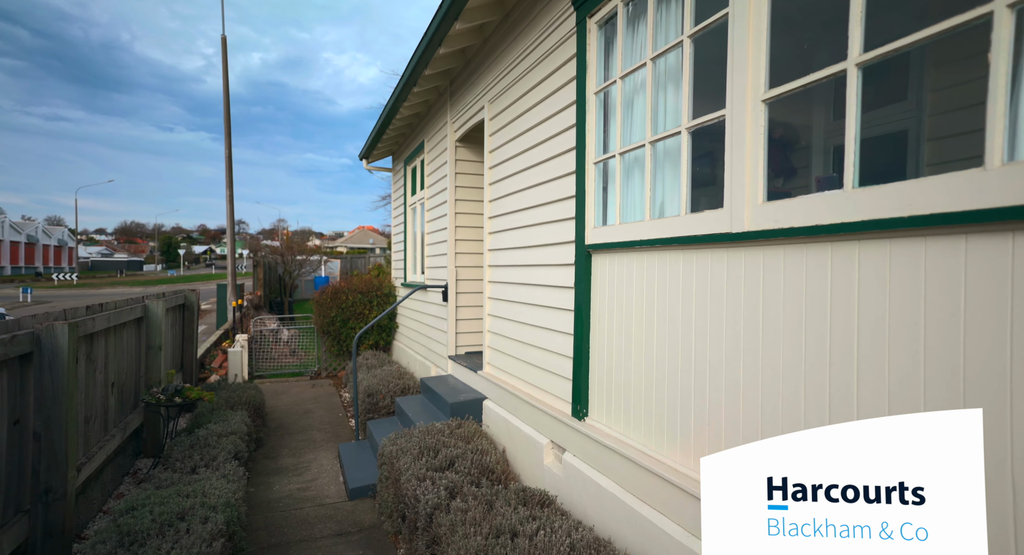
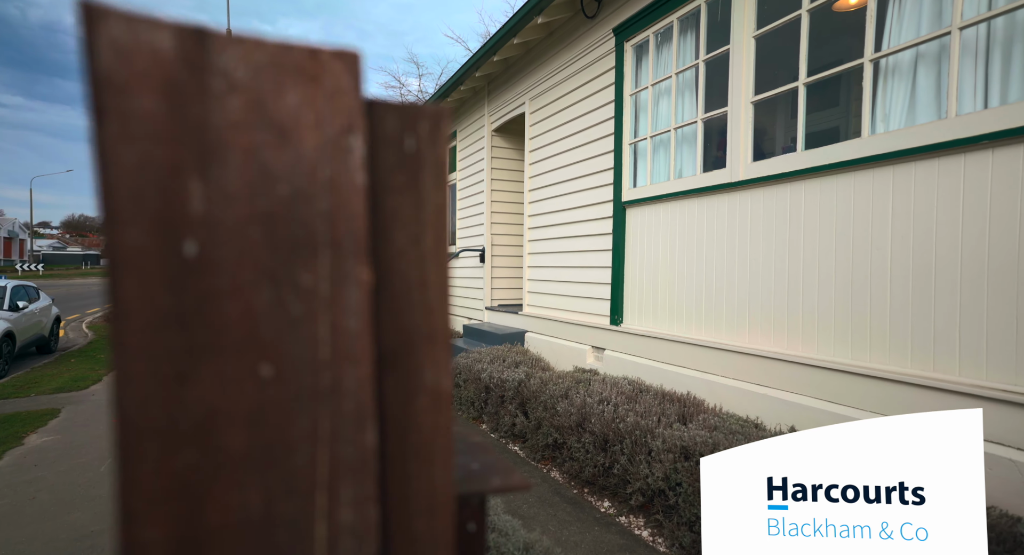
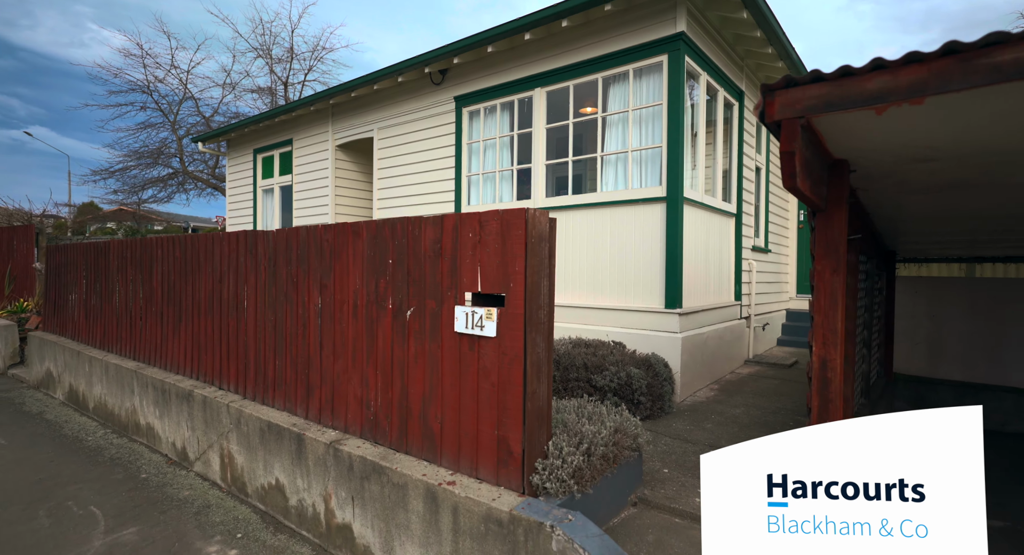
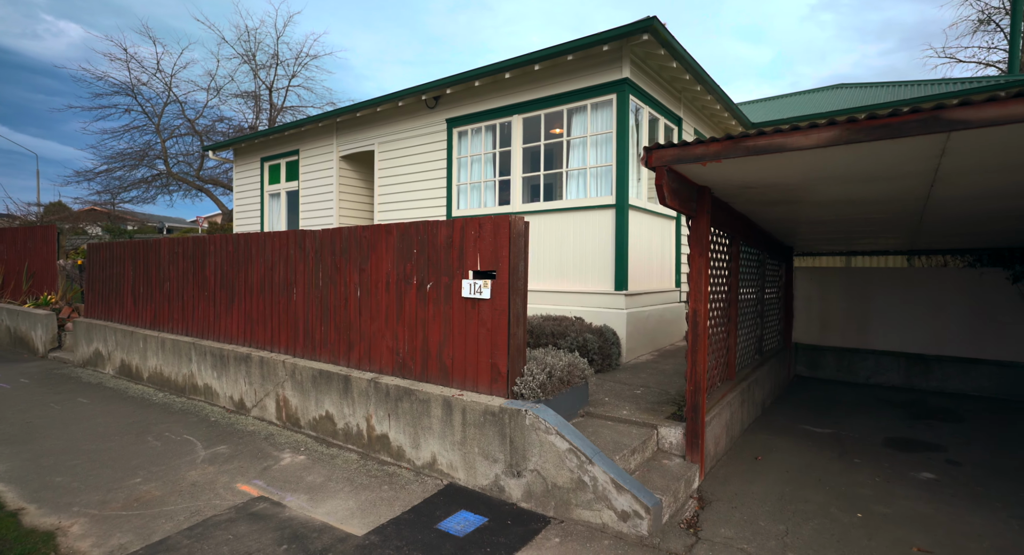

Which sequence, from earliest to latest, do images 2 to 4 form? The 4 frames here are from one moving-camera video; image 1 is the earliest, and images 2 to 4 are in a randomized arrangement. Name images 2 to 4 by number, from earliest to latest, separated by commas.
2, 3, 4
